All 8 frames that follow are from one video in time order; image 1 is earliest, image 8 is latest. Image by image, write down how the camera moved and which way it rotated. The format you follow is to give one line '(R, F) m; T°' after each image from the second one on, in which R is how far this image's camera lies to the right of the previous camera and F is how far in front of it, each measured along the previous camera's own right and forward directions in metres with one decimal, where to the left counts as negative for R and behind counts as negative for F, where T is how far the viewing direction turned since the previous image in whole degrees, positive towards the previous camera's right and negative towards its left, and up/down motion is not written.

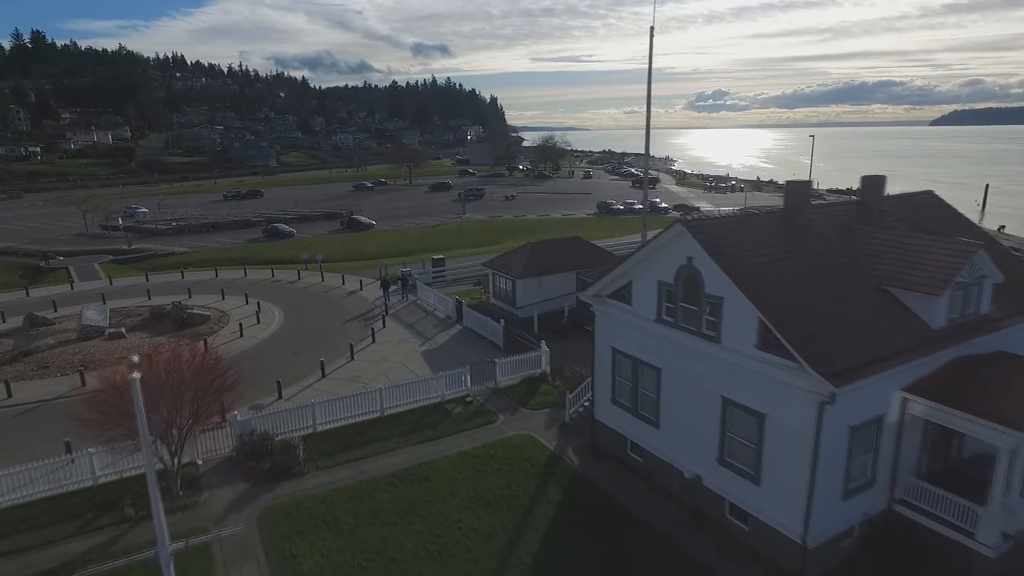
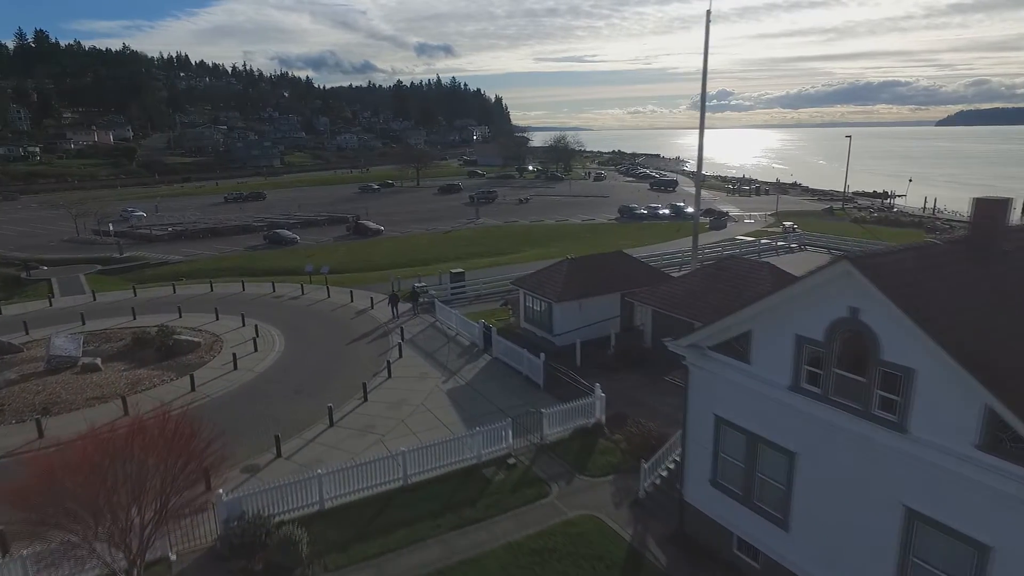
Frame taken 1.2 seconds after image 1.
(-1.4, +4.0) m; 0°
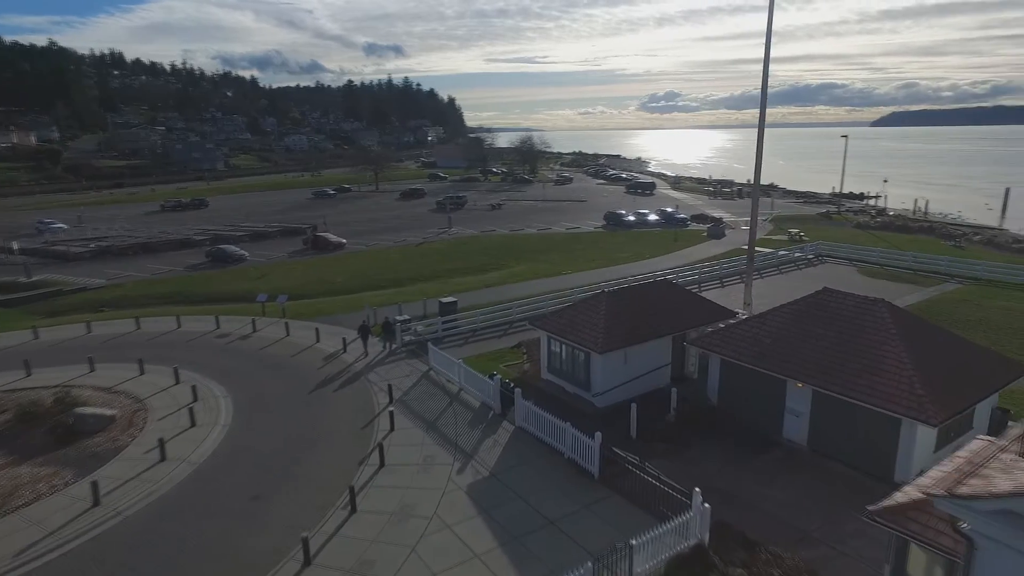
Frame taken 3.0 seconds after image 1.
(-2.2, +6.1) m; +4°
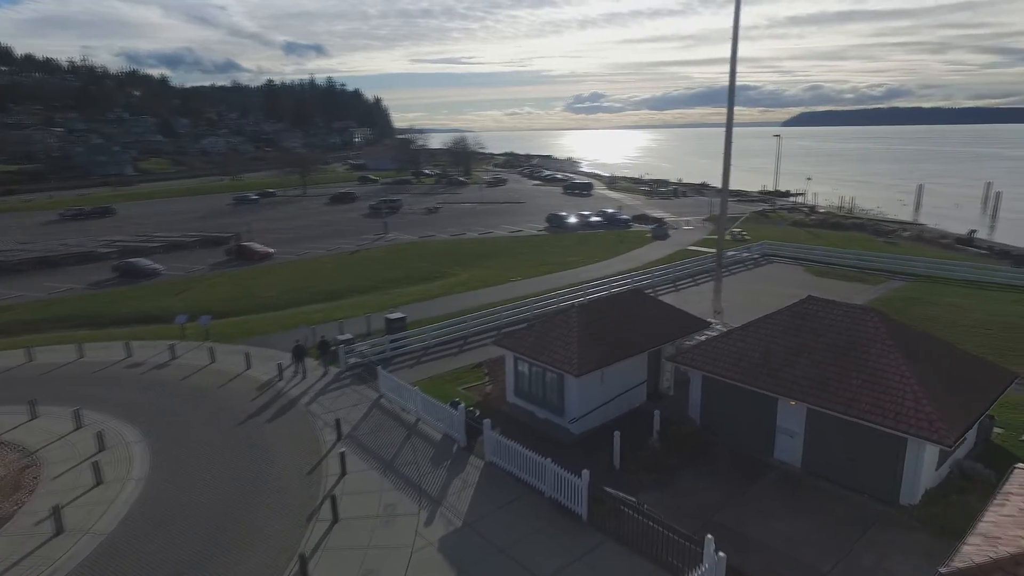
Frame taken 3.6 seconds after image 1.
(-0.9, +2.1) m; +6°
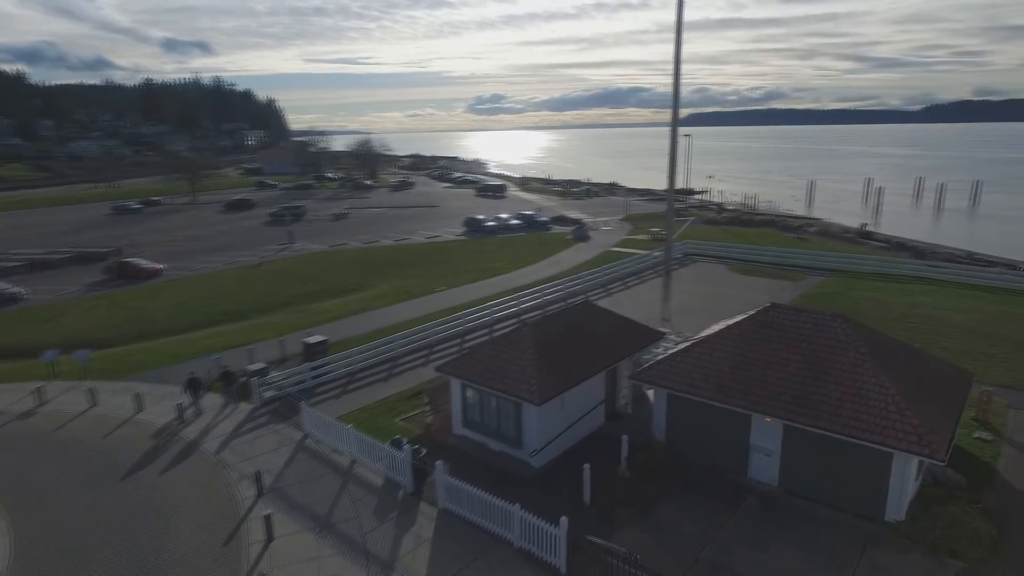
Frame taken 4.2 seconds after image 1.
(-1.0, +2.0) m; +8°
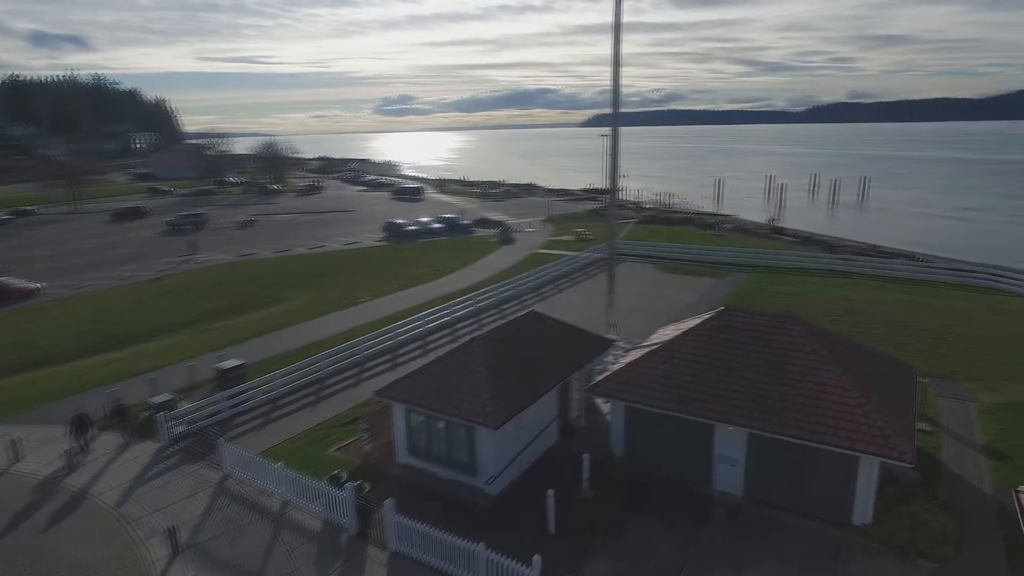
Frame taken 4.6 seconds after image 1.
(-0.7, +1.3) m; +8°
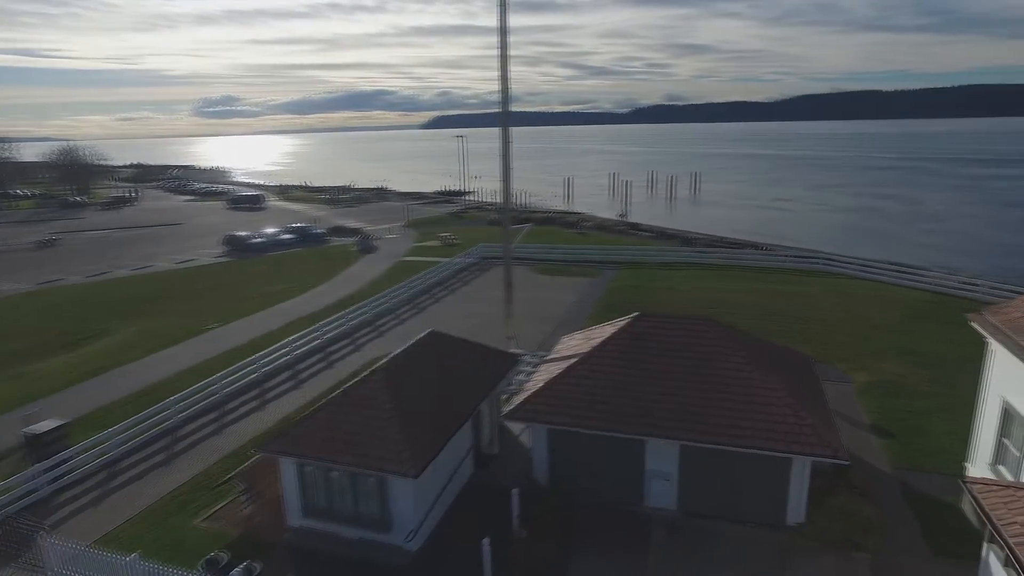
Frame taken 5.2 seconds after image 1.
(-1.2, +1.9) m; +14°
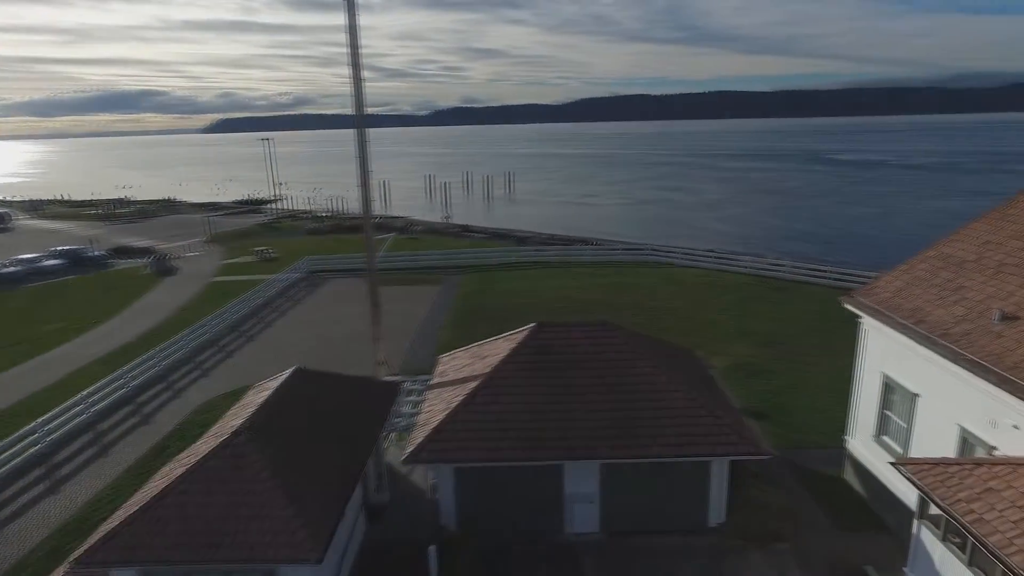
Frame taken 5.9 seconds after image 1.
(-1.5, +2.0) m; +17°
